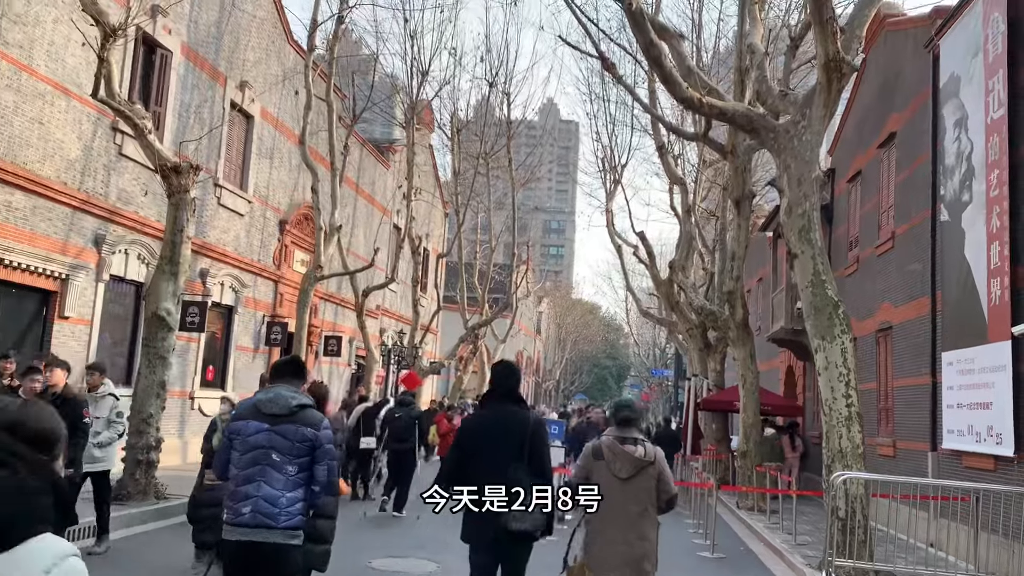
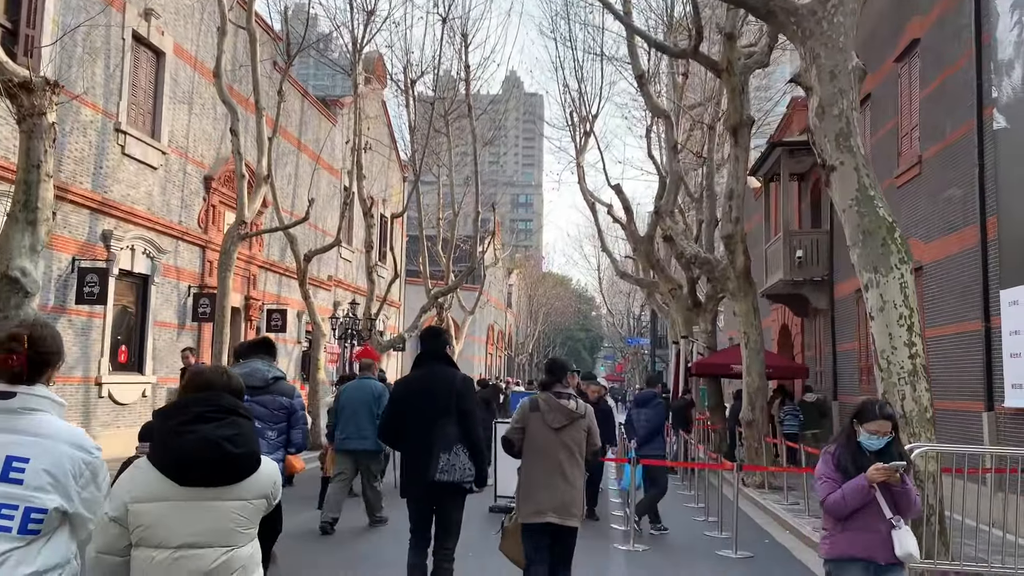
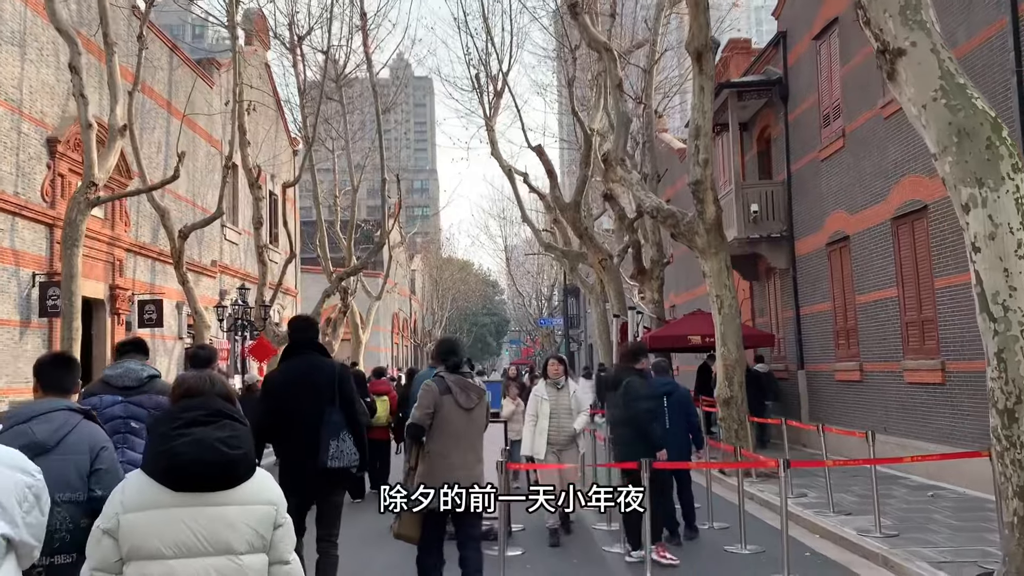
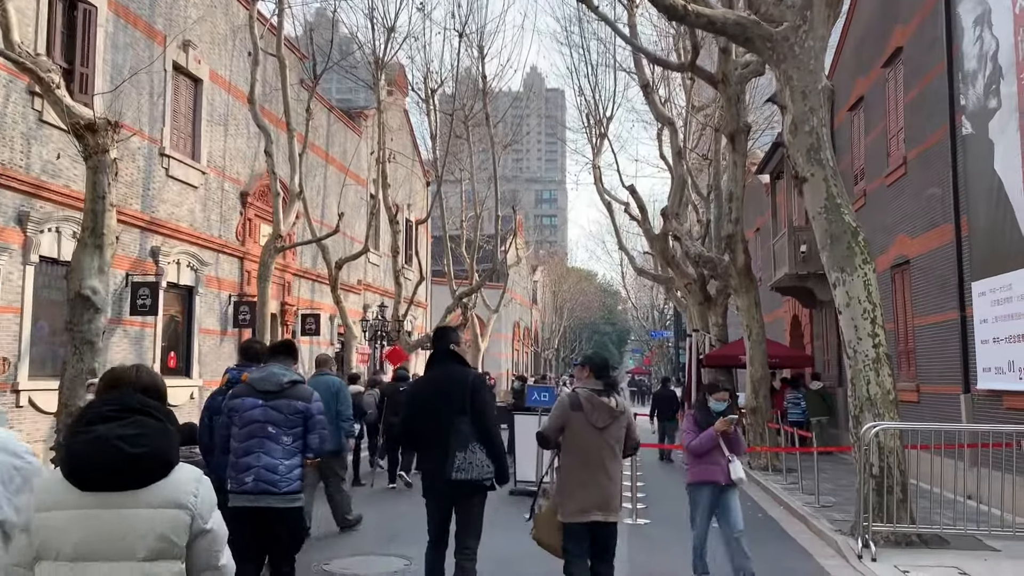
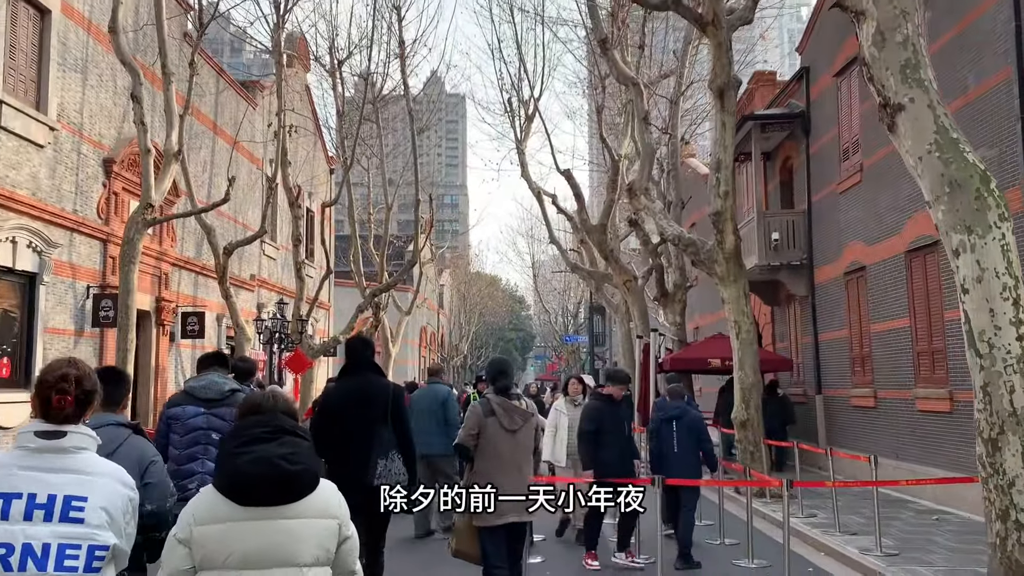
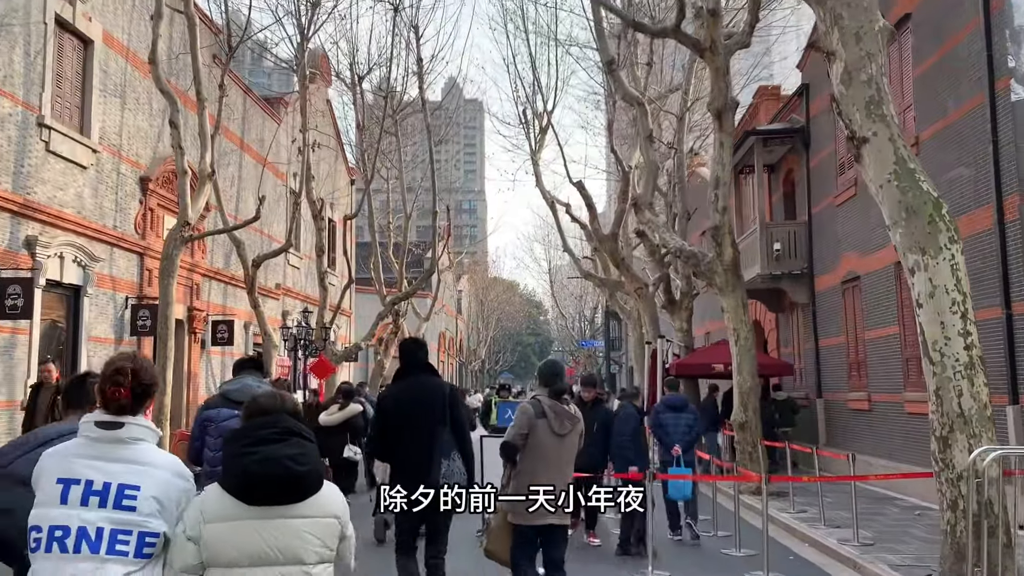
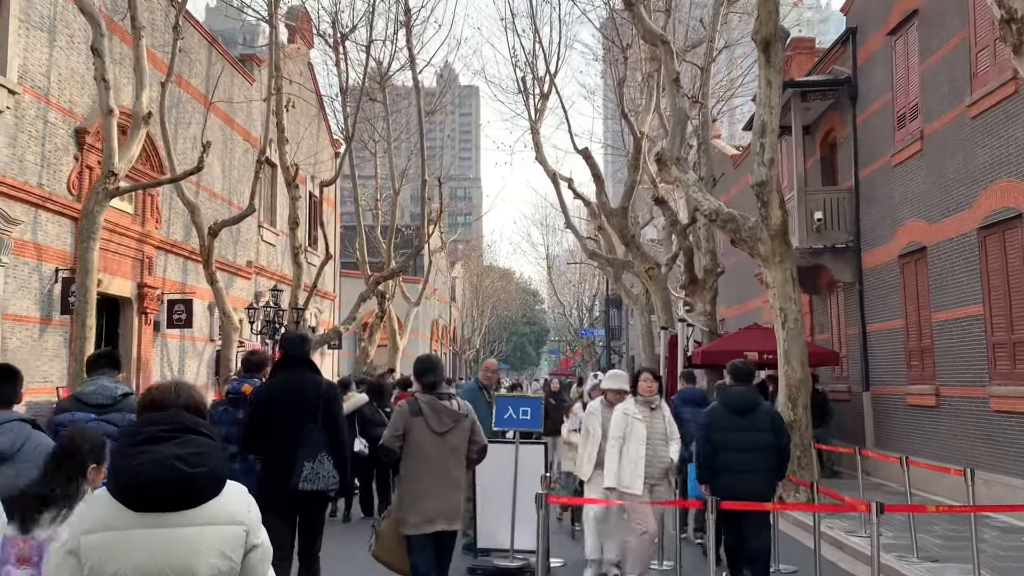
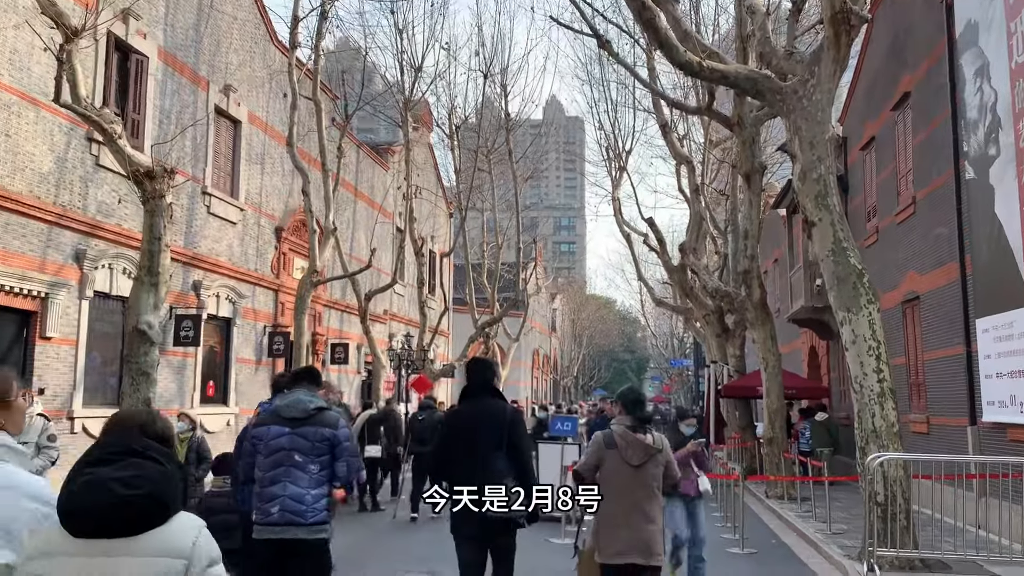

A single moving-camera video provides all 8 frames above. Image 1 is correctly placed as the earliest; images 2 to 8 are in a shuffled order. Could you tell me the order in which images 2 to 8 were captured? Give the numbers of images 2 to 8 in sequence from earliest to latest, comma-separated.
8, 4, 2, 6, 5, 3, 7
